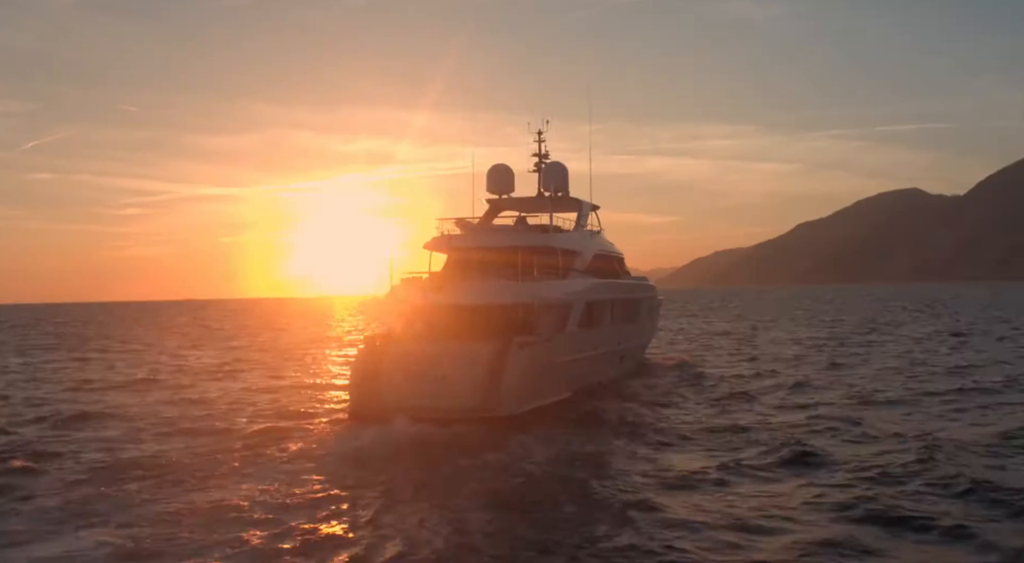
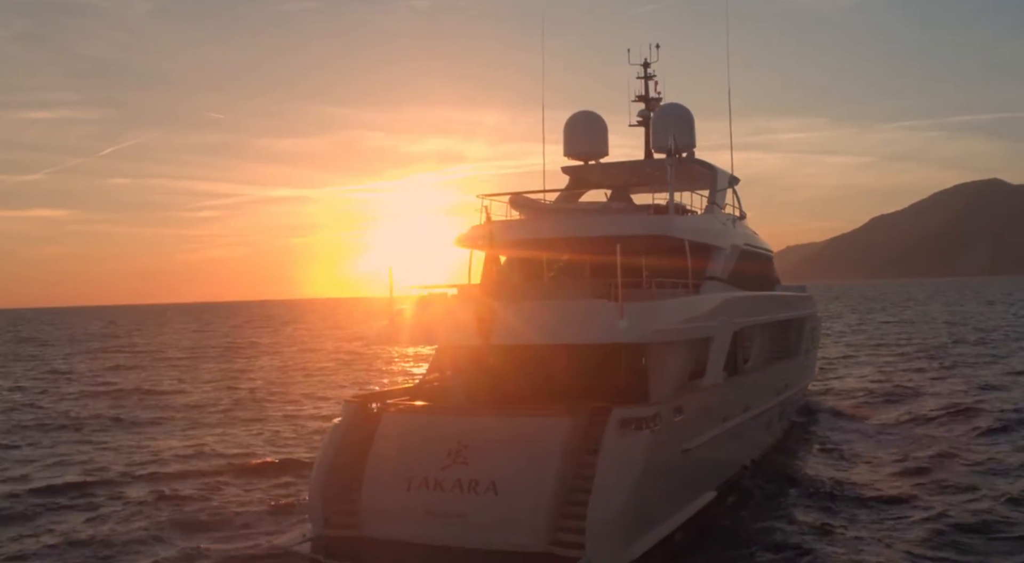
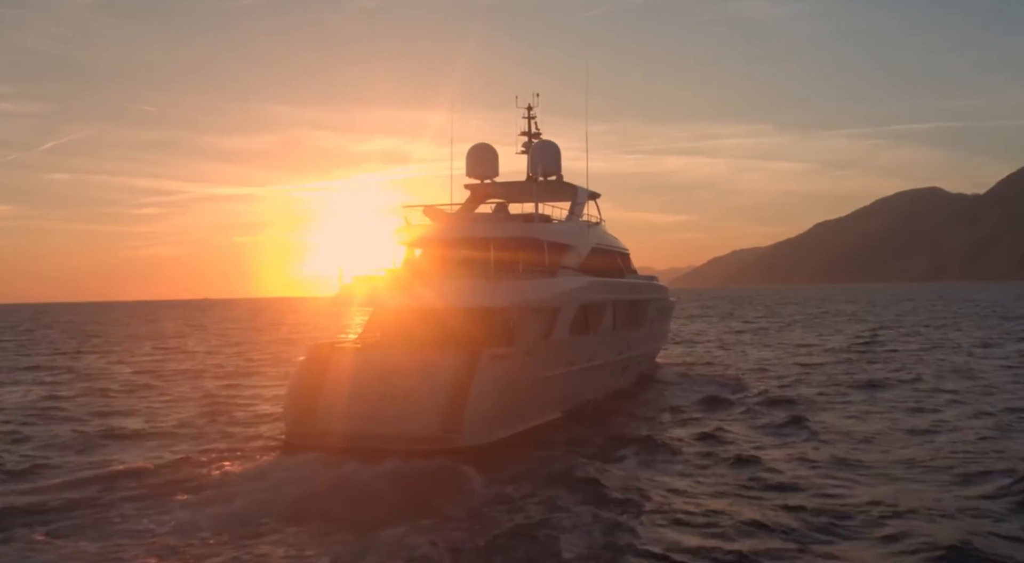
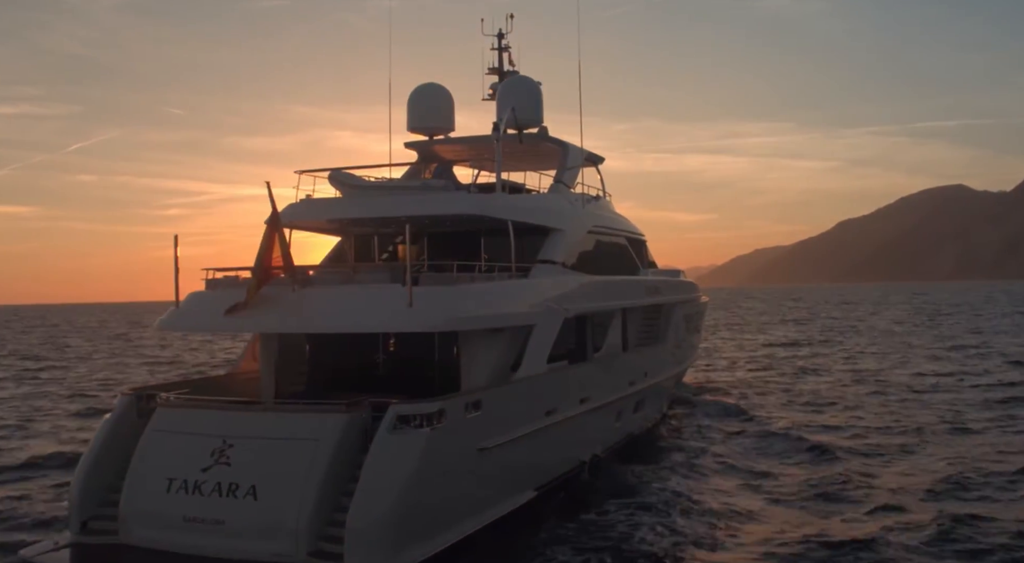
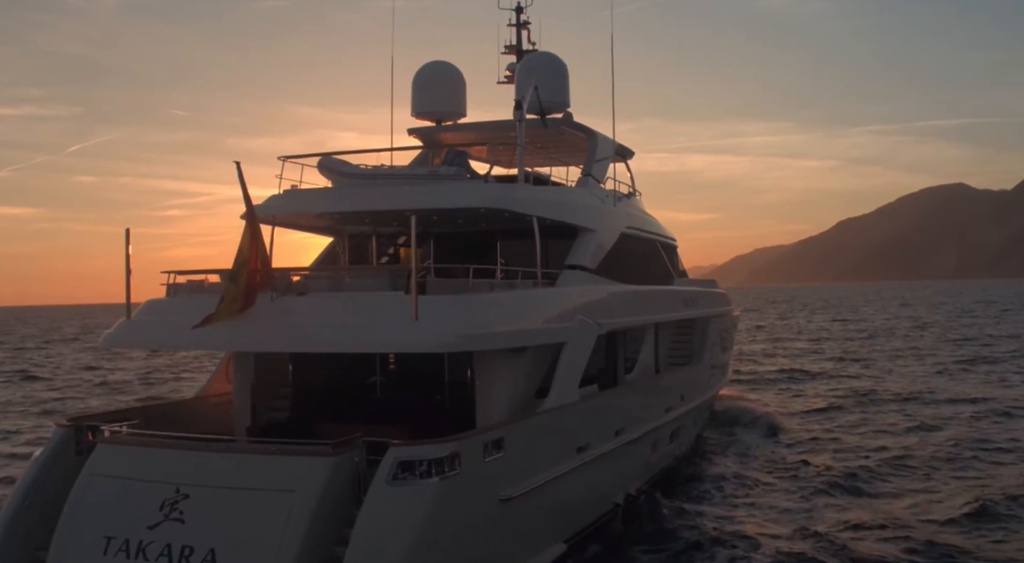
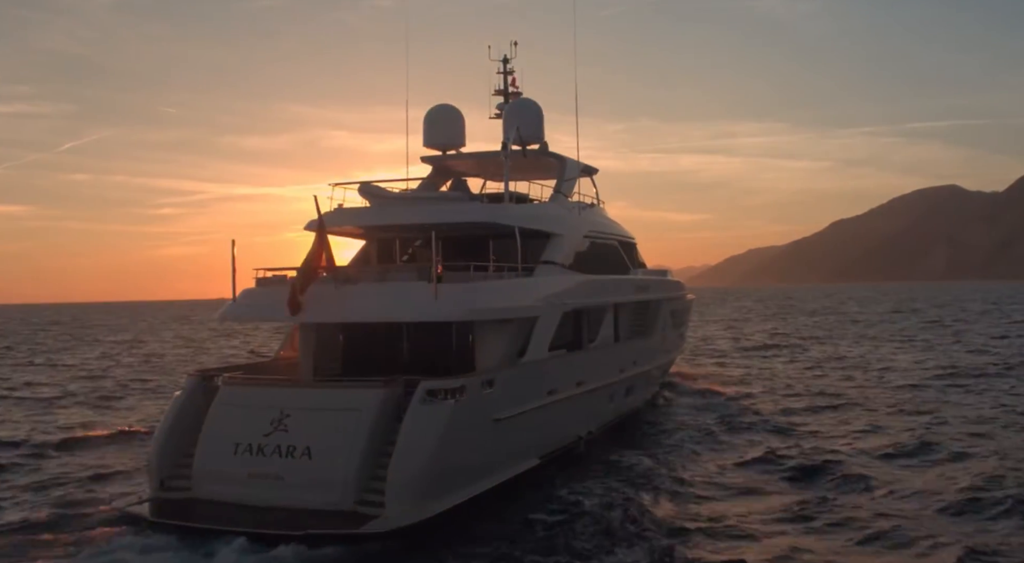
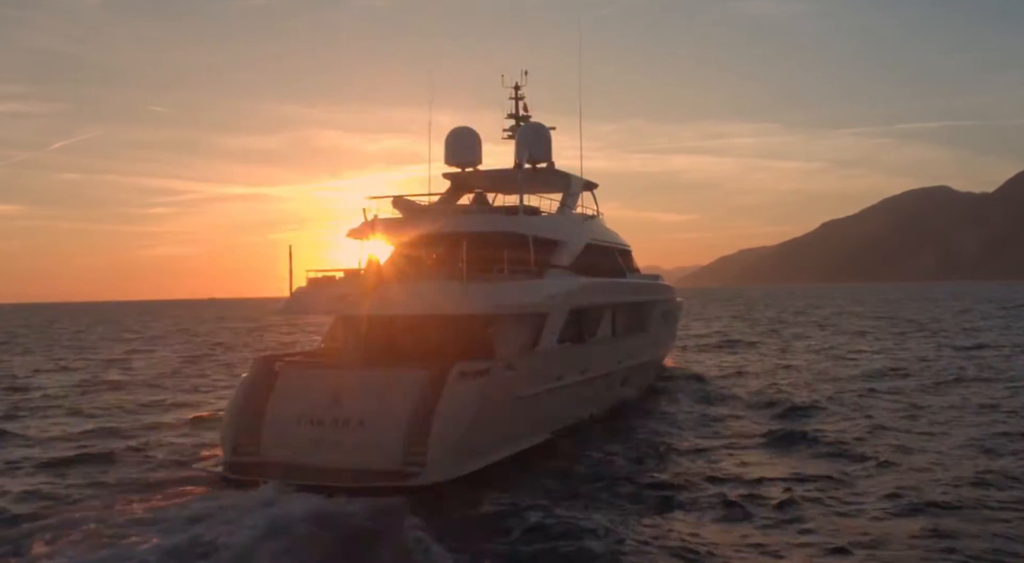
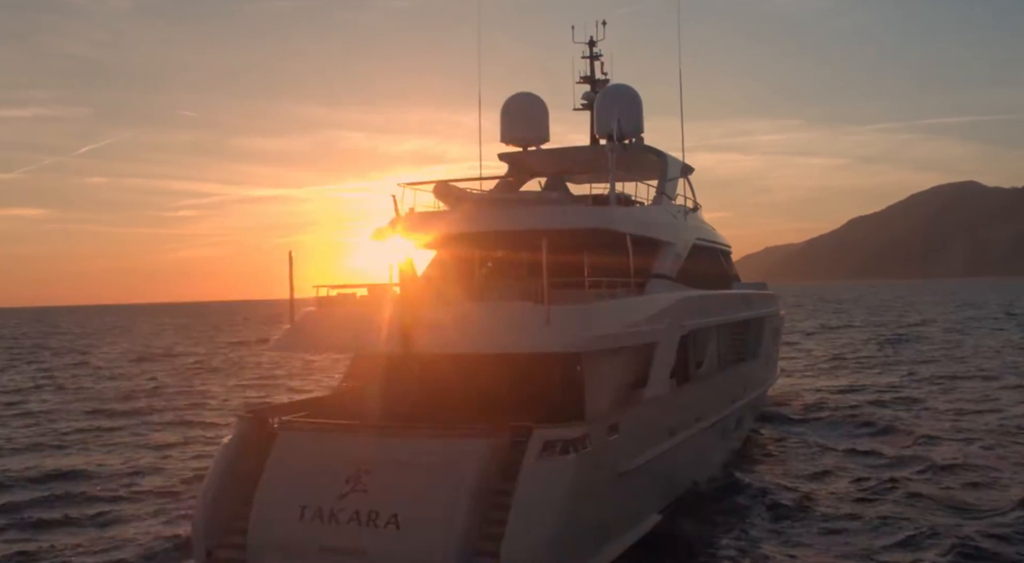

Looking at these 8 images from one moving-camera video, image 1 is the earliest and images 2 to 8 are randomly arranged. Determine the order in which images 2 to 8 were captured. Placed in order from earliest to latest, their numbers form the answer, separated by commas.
3, 7, 6, 4, 5, 8, 2
